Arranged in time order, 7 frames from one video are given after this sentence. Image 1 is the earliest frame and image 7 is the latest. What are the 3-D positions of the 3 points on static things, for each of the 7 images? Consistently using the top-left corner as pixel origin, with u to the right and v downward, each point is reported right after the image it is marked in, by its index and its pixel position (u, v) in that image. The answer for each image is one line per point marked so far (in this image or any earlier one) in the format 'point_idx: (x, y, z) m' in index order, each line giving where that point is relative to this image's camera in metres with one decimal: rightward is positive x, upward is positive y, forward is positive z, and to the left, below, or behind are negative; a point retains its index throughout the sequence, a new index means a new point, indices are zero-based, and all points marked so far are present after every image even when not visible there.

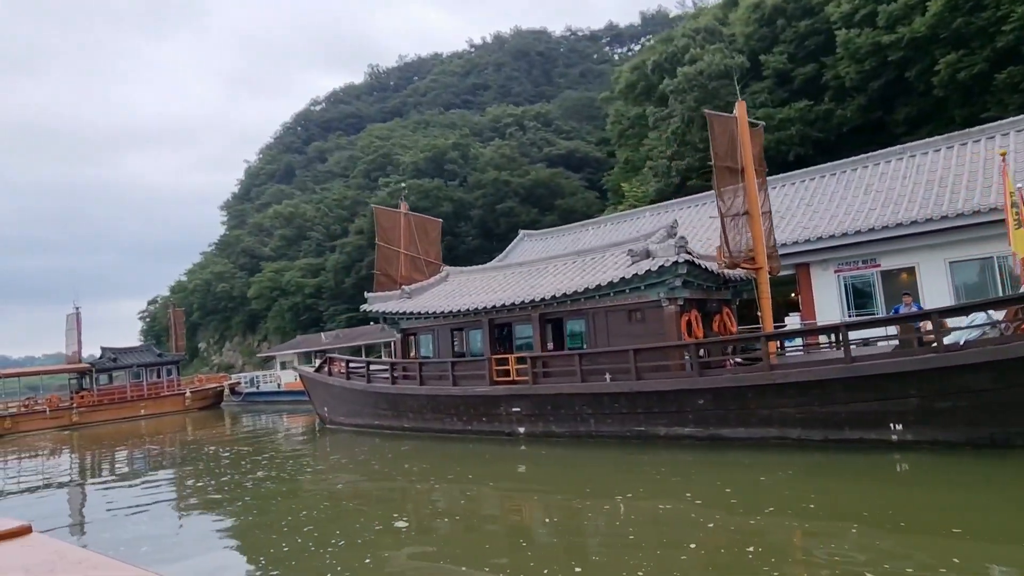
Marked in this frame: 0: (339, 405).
0: (-3.9, -2.7, +14.7) m
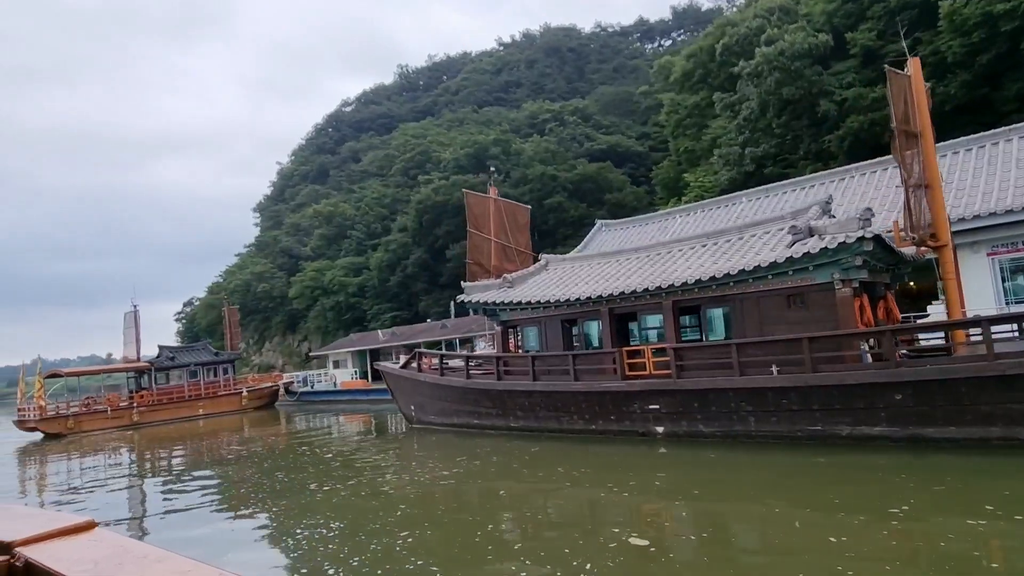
0: (-1.7, -2.5, +13.8) m
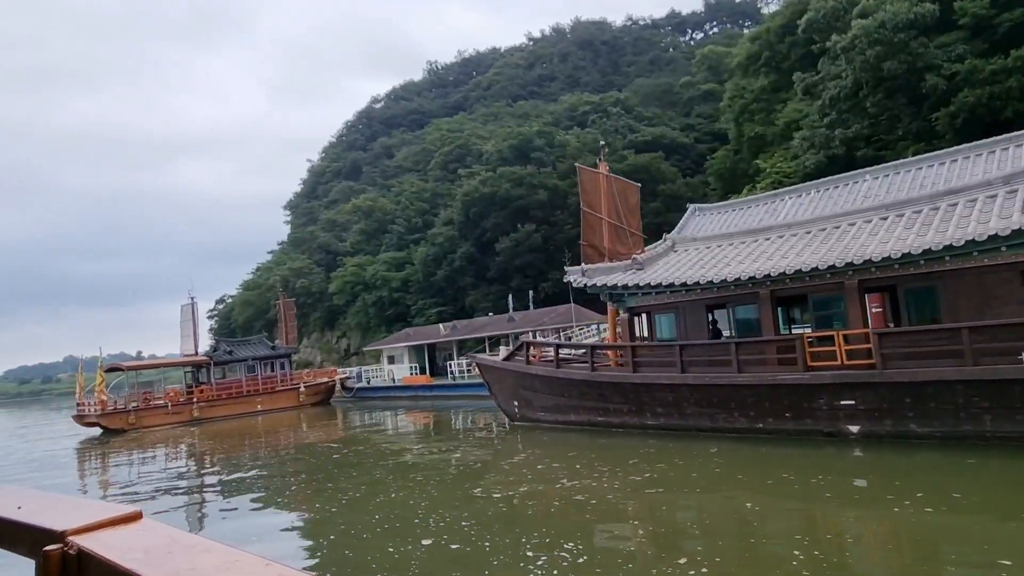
0: (+0.6, -2.2, +12.6) m
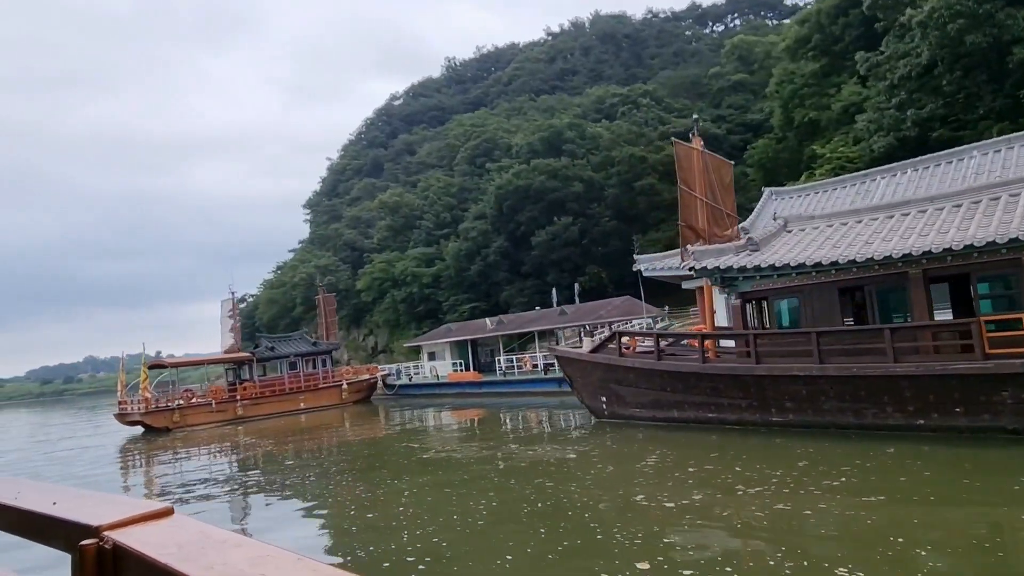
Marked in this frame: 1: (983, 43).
0: (+2.3, -1.9, +11.6) m
1: (+14.4, +7.5, +19.6) m
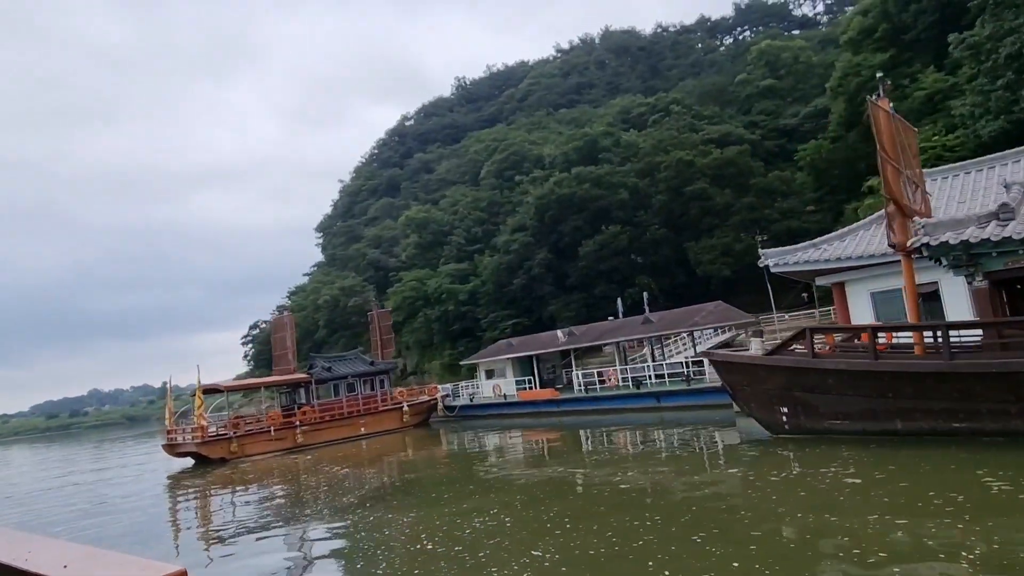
0: (+5.0, -1.7, +9.6) m
1: (+16.9, +7.7, +17.9) m
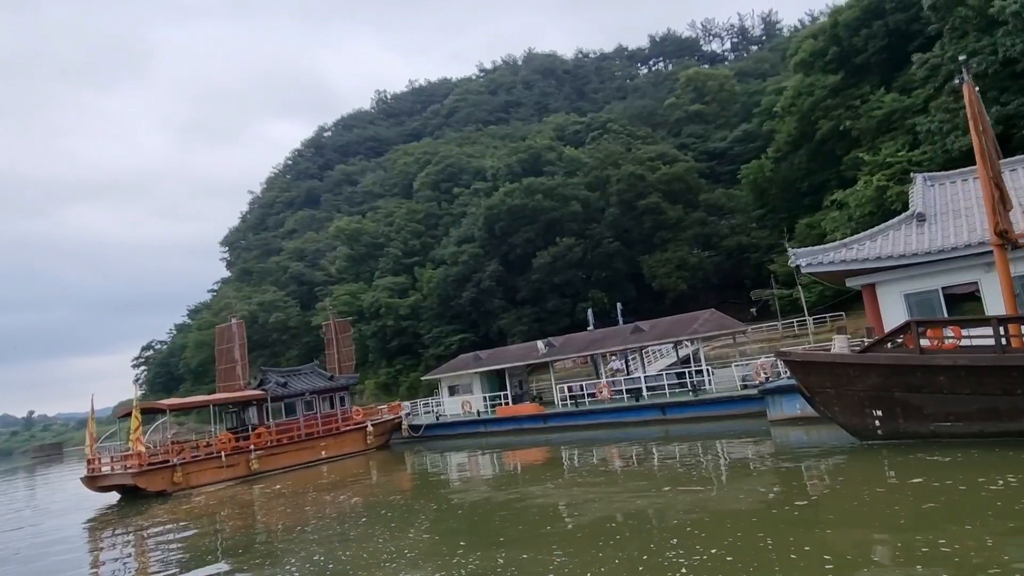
0: (+6.1, -1.5, +8.7) m
1: (+16.8, +7.5, +18.9) m
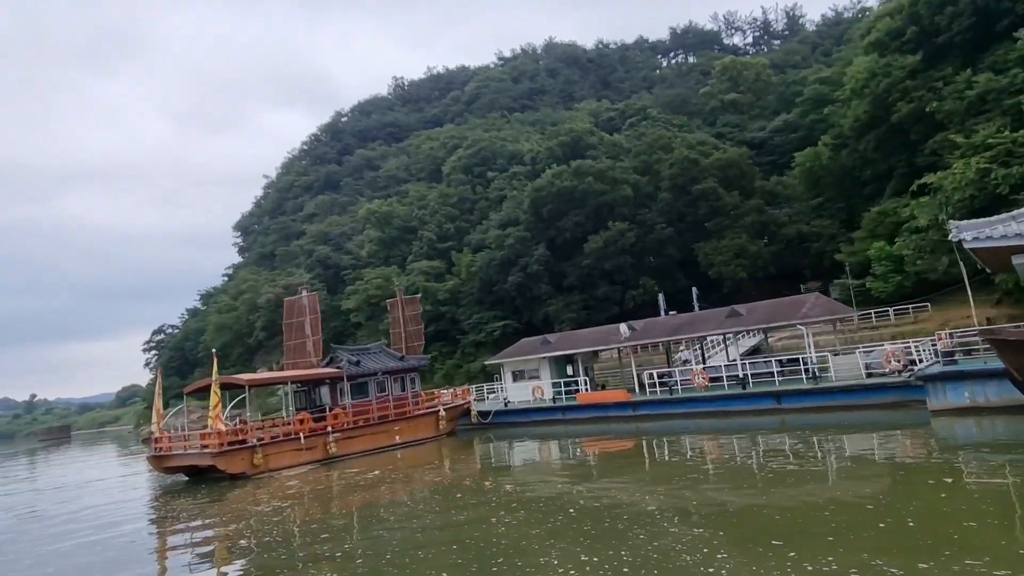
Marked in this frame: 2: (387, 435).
0: (+8.8, -1.1, +7.3) m
1: (+19.6, +7.8, +17.5) m
2: (-3.6, -4.2, +18.2) m
